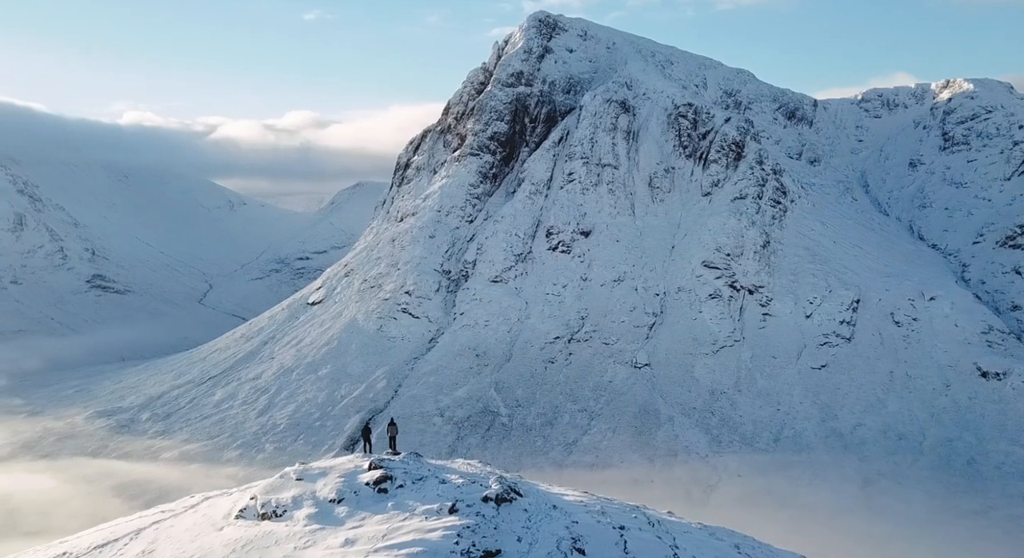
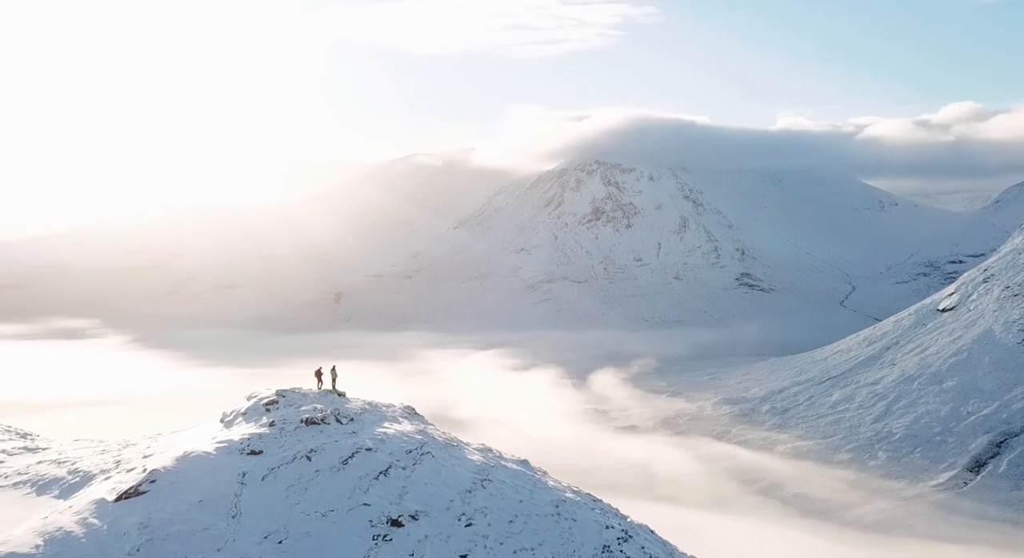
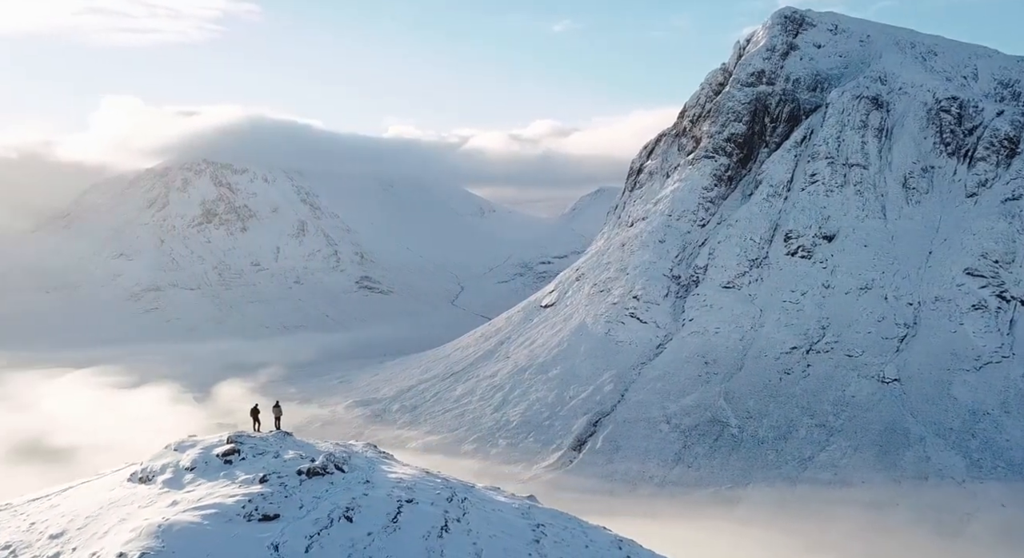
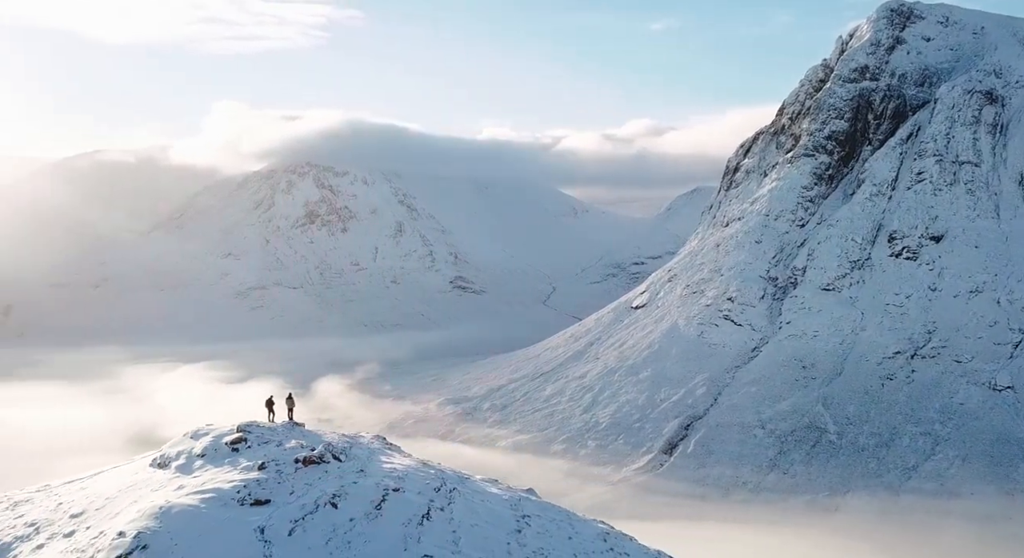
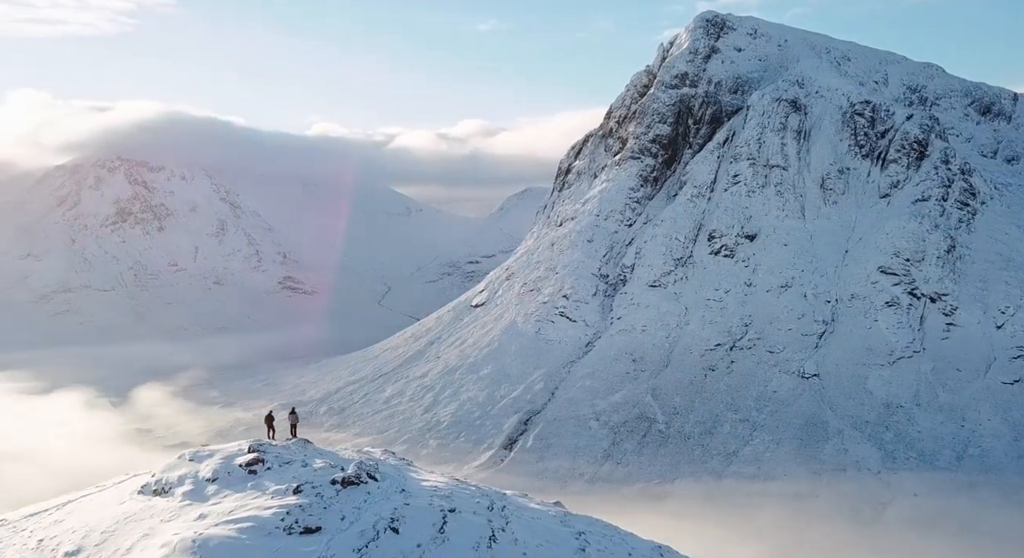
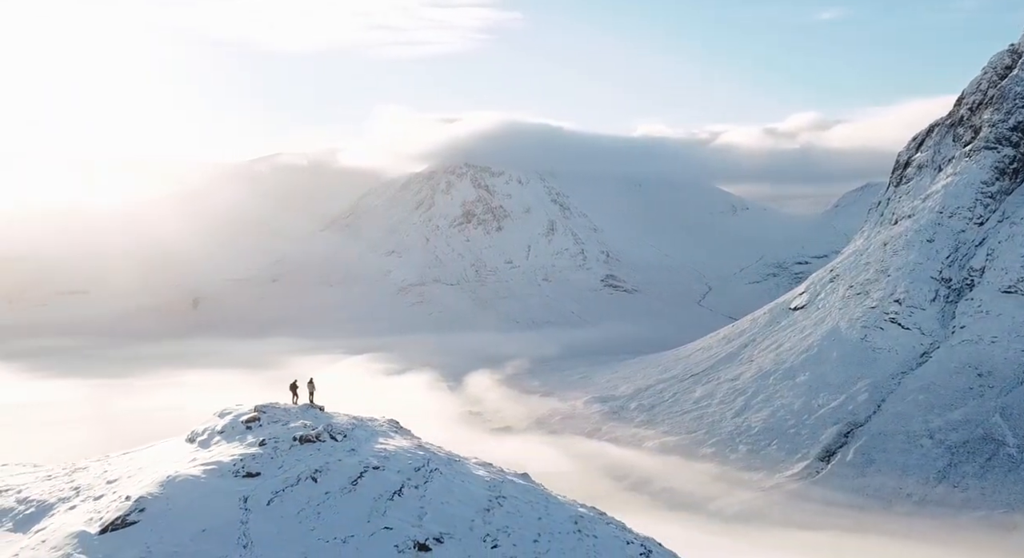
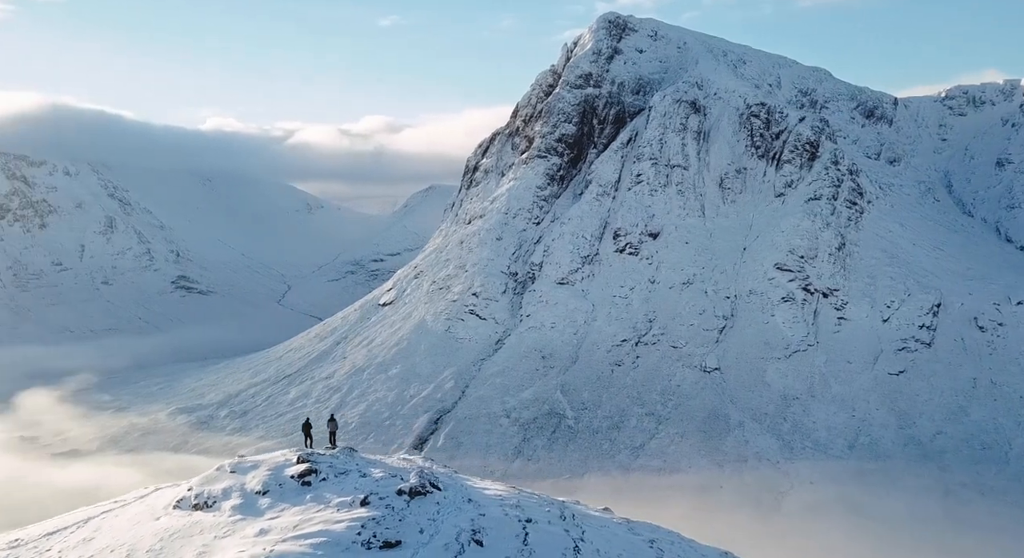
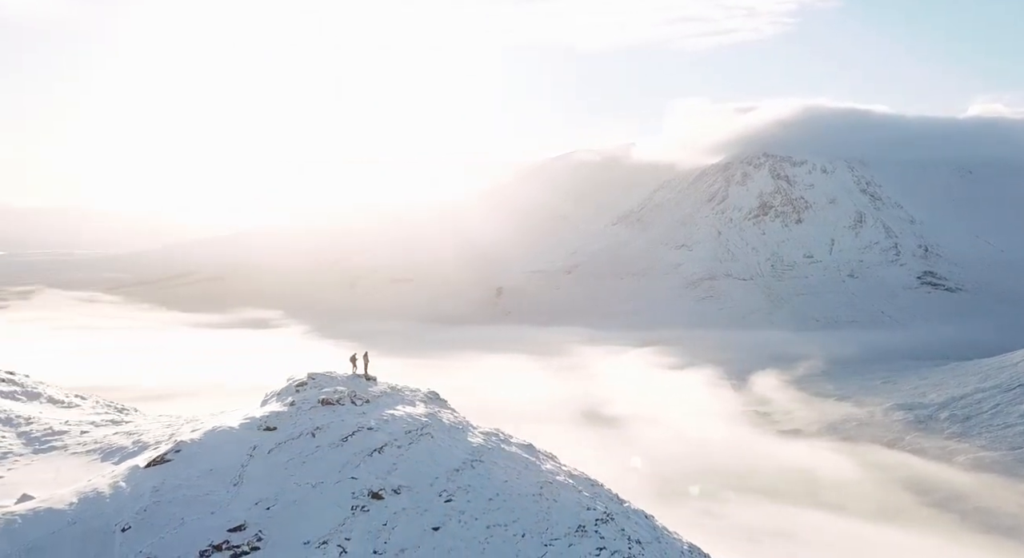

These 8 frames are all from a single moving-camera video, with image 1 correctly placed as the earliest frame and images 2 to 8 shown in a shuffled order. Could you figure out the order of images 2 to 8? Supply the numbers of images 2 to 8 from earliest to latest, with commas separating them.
7, 5, 3, 4, 6, 2, 8
